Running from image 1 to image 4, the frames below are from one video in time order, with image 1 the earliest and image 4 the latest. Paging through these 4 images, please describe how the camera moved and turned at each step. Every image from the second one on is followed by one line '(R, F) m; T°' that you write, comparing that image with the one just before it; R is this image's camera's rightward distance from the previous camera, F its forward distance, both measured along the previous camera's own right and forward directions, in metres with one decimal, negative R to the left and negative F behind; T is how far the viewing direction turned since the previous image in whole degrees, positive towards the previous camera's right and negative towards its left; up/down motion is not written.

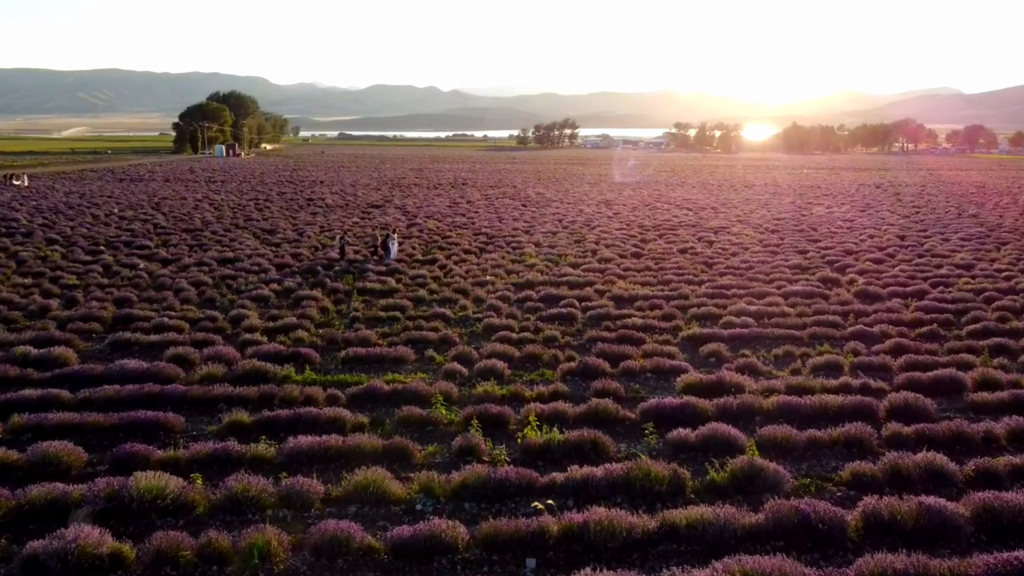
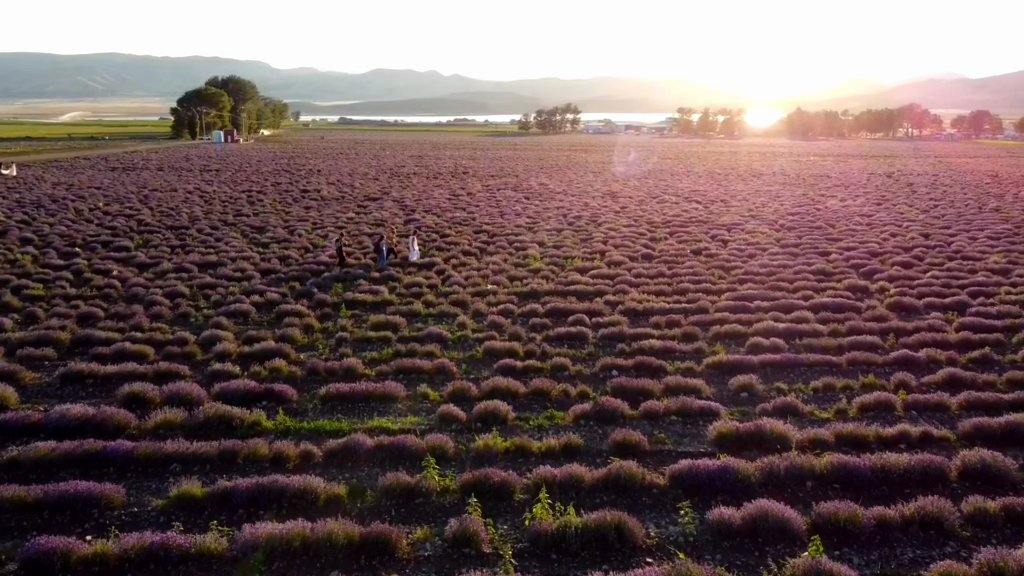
(0.0, +1.8) m; 0°
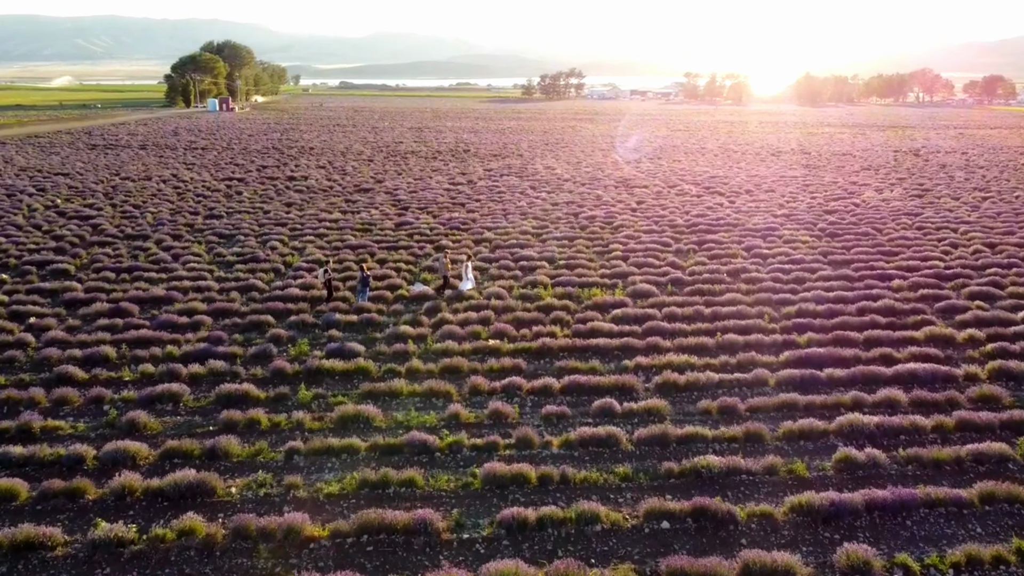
(-0.1, +4.1) m; 0°
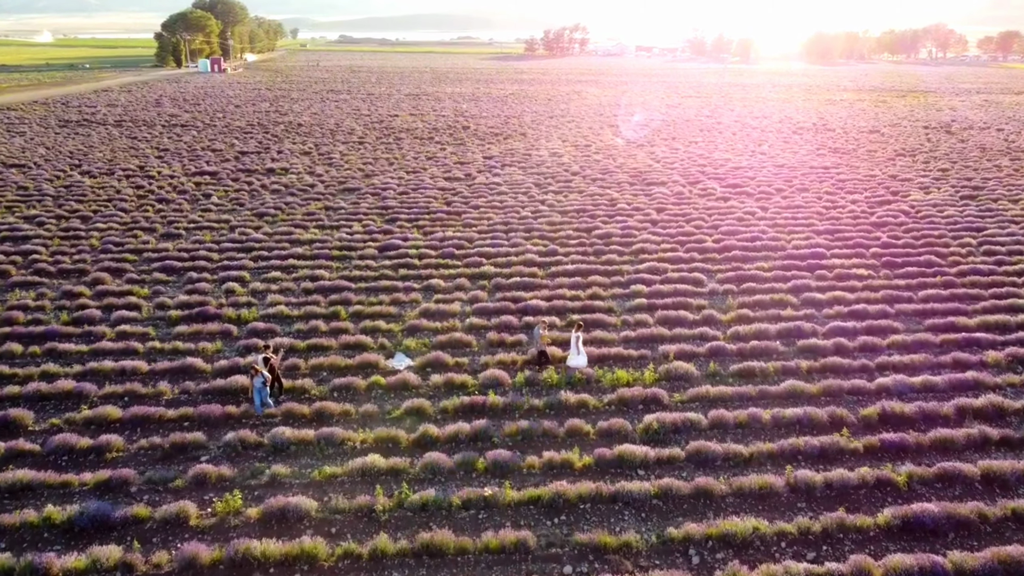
(0.0, +4.5) m; 0°
